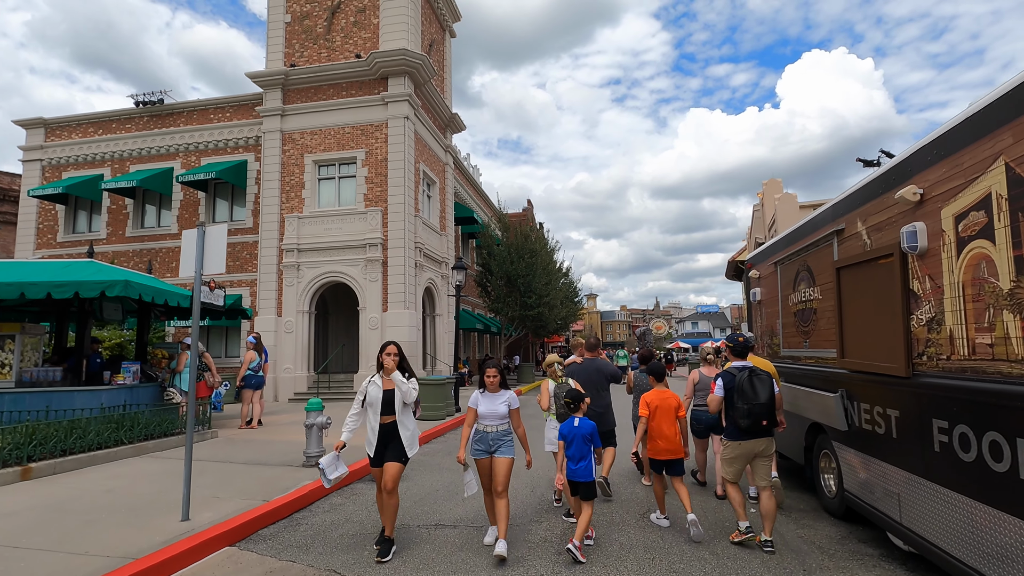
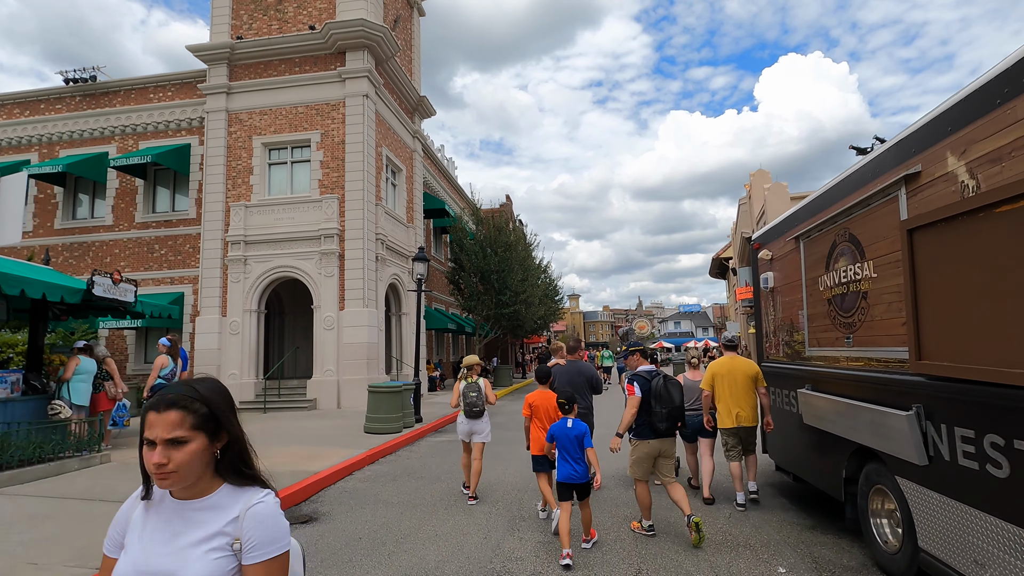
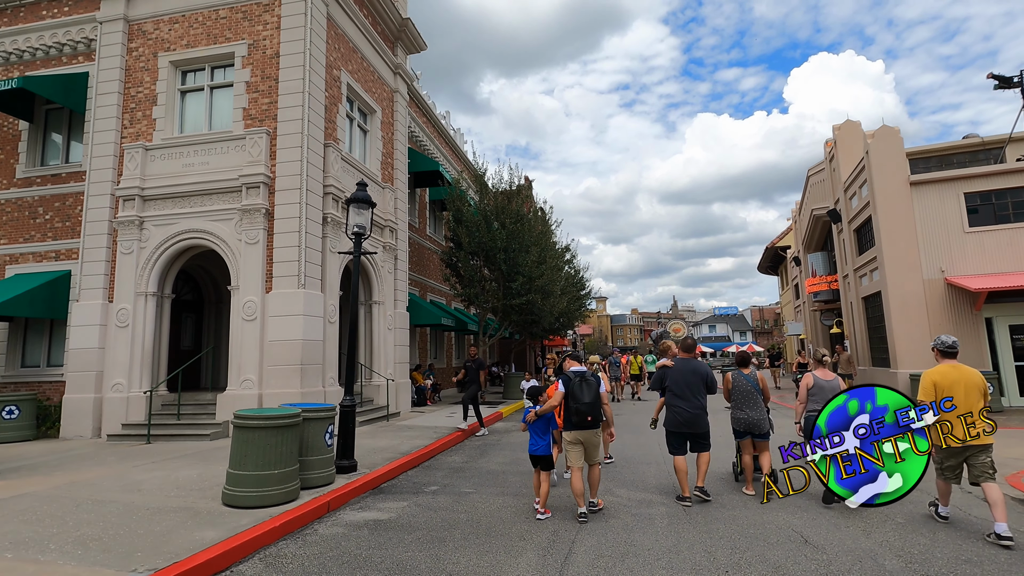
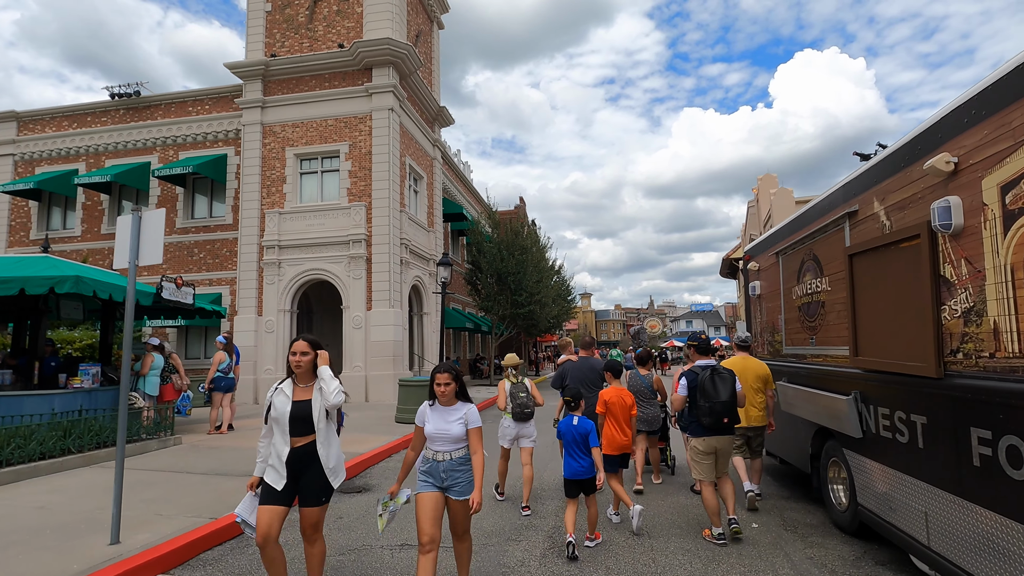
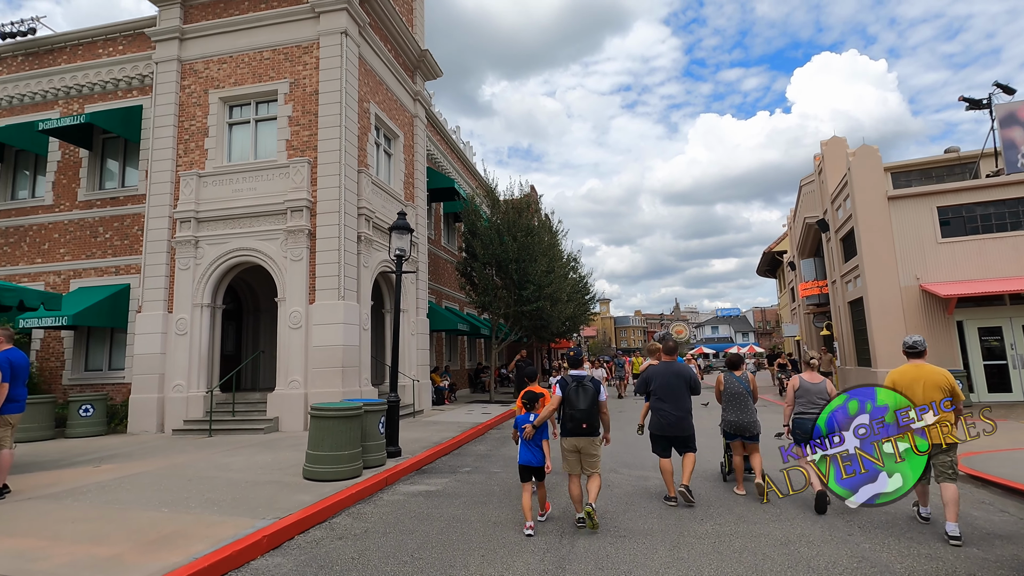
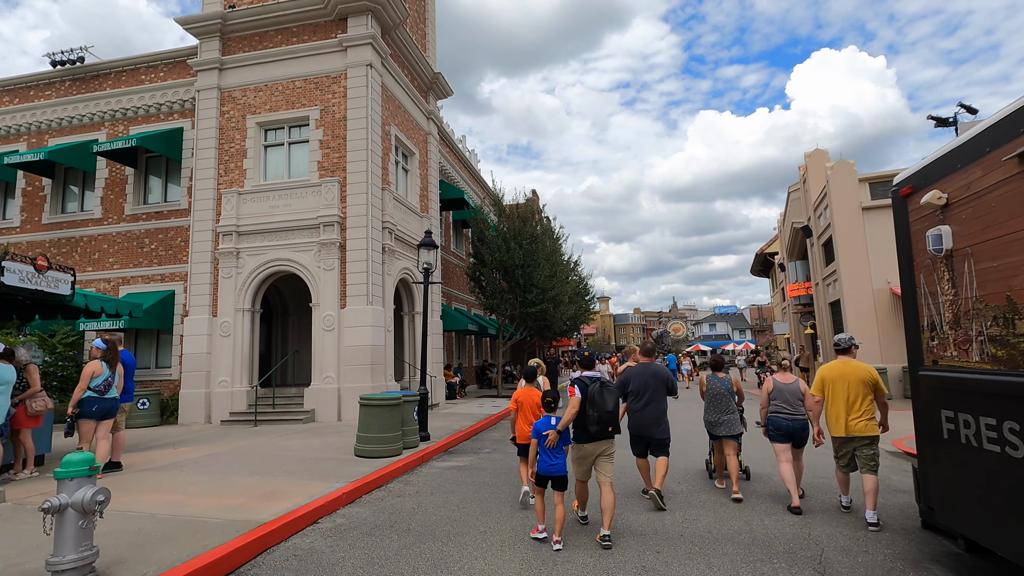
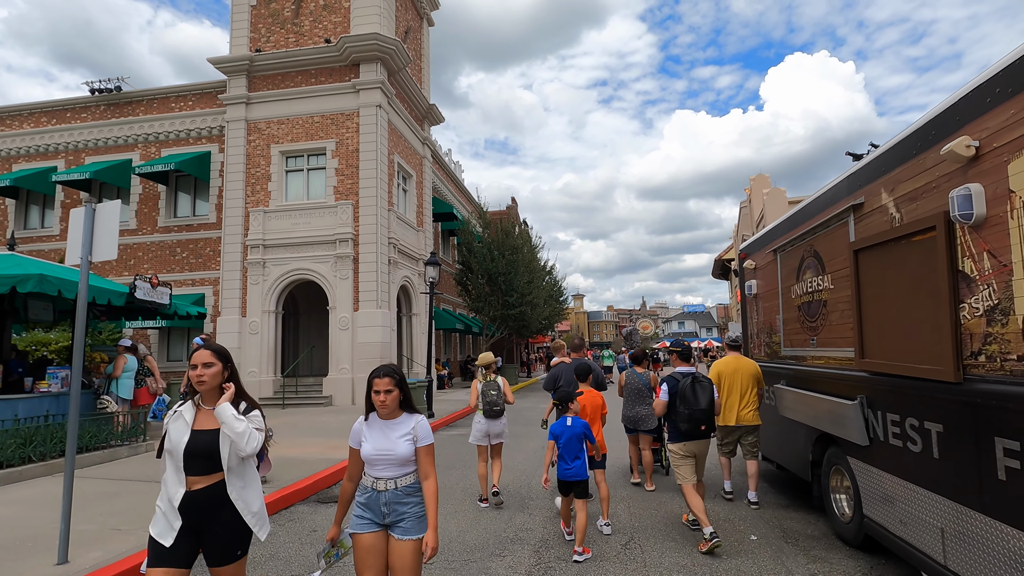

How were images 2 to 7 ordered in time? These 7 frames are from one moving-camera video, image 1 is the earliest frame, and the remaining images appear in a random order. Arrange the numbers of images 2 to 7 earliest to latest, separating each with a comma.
4, 7, 2, 6, 5, 3
